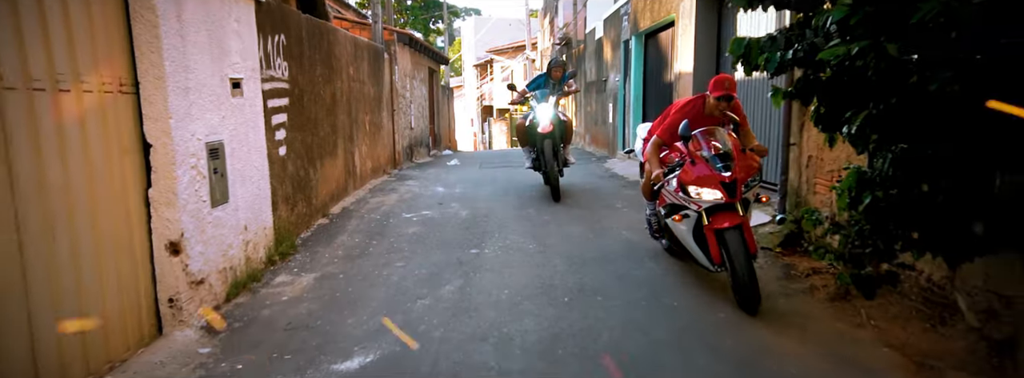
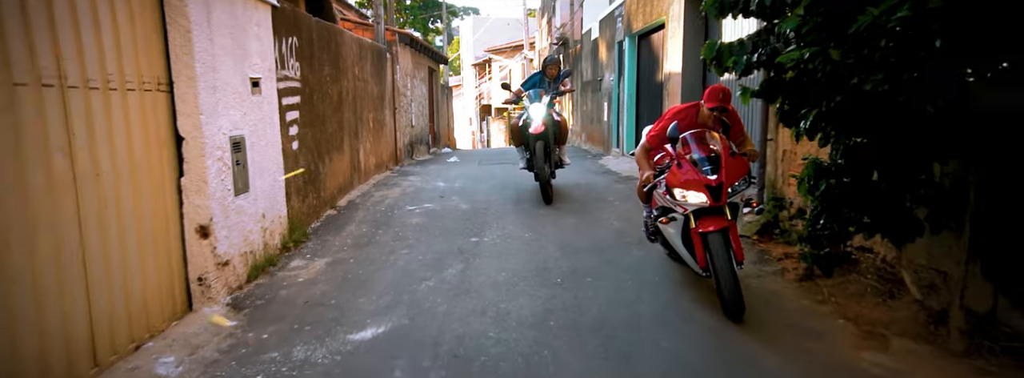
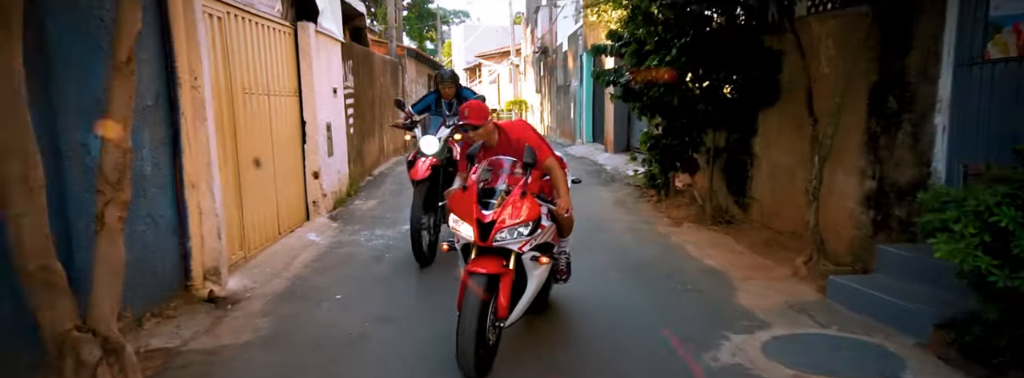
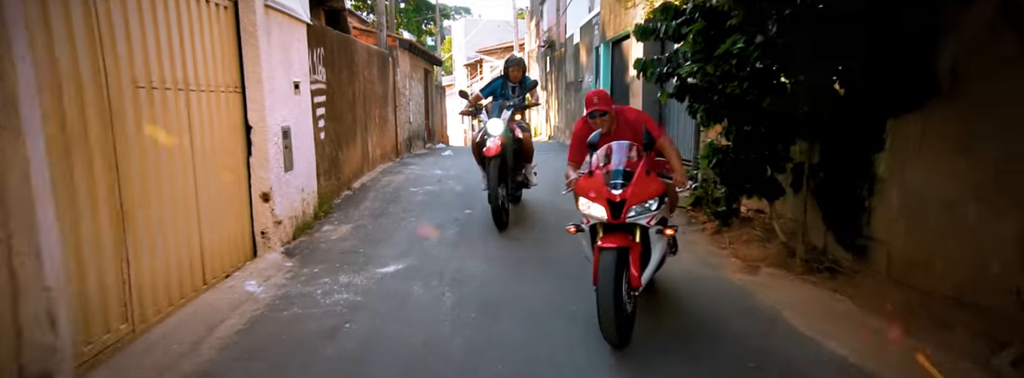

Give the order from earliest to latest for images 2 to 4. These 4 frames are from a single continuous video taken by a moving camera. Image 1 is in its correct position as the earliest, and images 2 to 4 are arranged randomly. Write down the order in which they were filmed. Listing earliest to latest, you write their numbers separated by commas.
2, 4, 3
